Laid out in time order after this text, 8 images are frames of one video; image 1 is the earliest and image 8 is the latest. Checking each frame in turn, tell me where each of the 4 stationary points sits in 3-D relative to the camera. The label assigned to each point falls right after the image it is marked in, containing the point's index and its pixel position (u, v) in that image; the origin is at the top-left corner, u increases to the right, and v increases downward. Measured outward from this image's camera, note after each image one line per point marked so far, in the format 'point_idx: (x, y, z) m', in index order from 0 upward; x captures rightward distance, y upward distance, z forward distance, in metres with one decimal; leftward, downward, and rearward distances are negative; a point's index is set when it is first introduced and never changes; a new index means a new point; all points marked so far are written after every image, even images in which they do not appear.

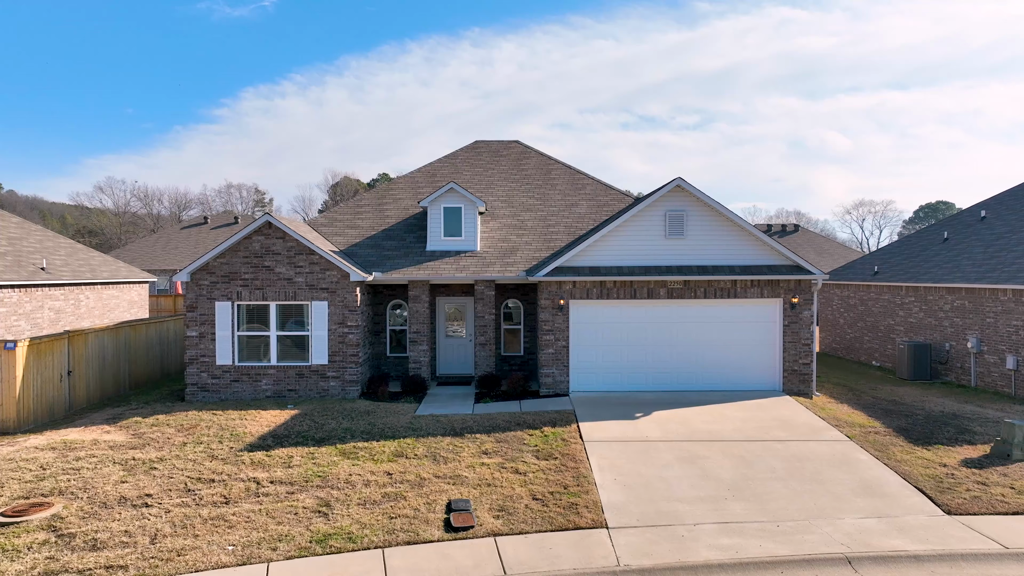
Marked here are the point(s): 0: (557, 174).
0: (+1.2, +3.0, +18.5) m
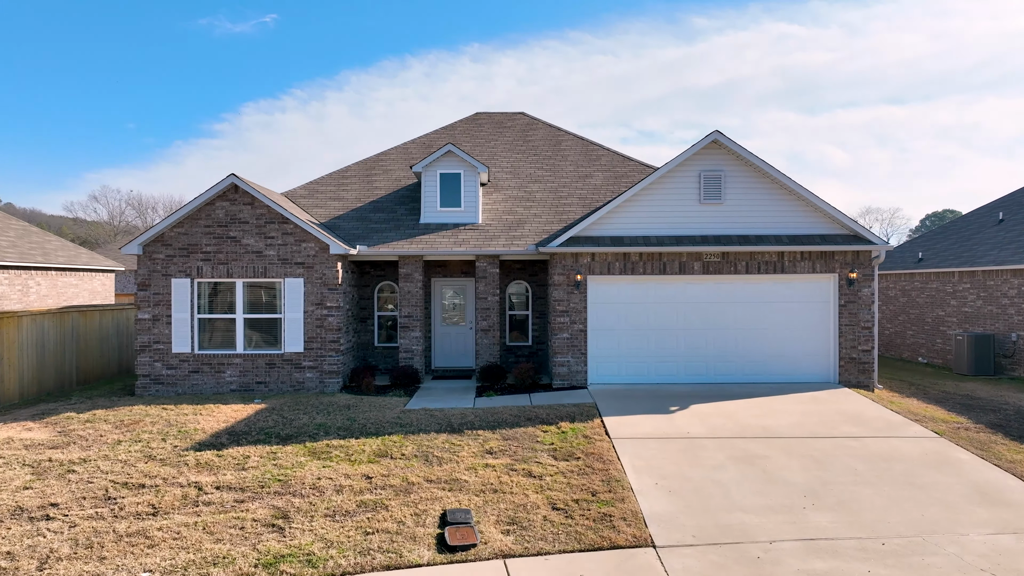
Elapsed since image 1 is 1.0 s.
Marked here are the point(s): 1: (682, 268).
0: (+1.3, +3.4, +16.5) m
1: (+2.9, +0.3, +11.8) m
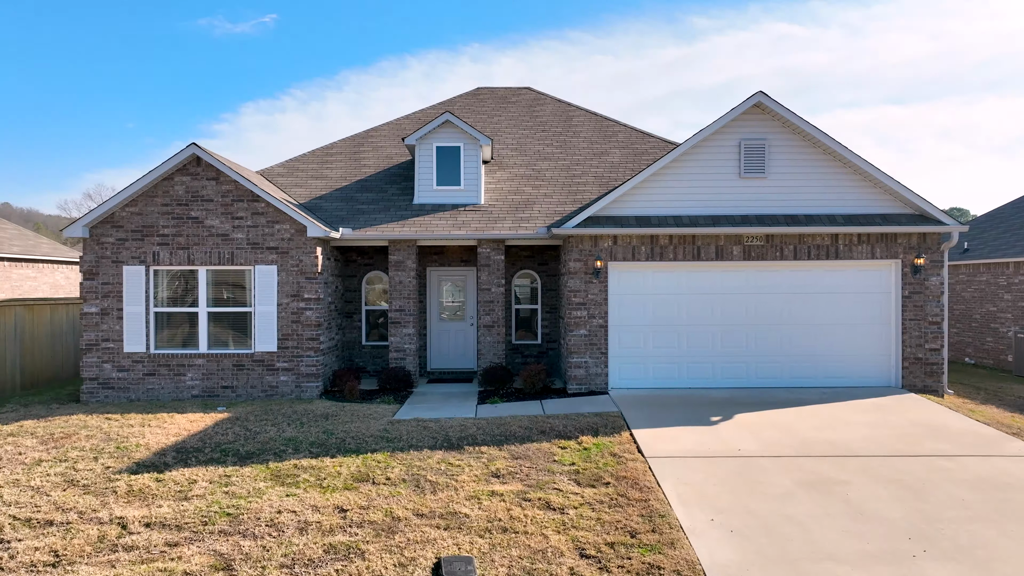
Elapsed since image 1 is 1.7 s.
0: (+1.5, +3.6, +14.8) m
1: (+3.0, +0.5, +10.1) m
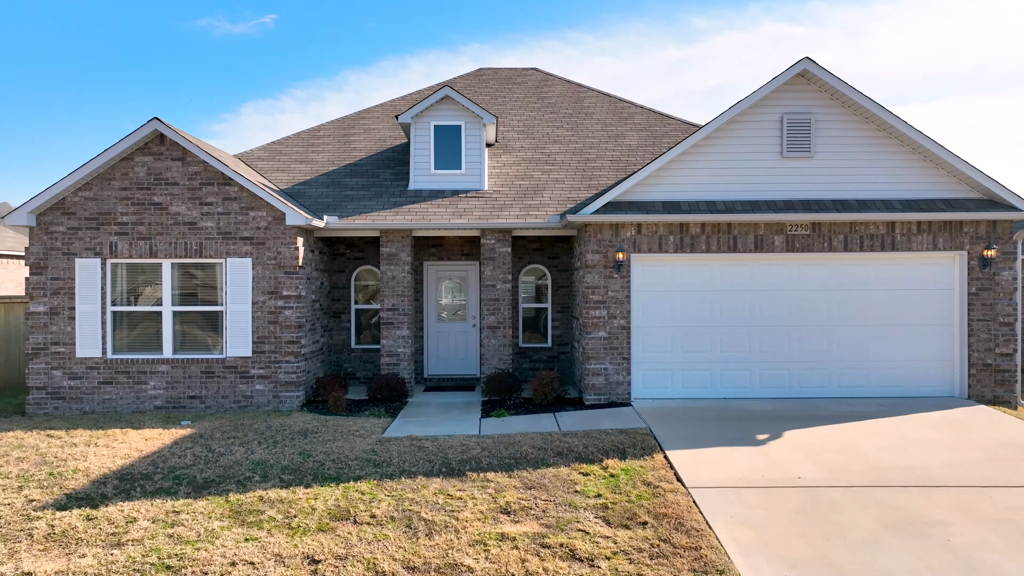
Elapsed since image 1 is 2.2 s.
0: (+1.6, +3.6, +13.5) m
1: (+3.1, +0.6, +8.8) m
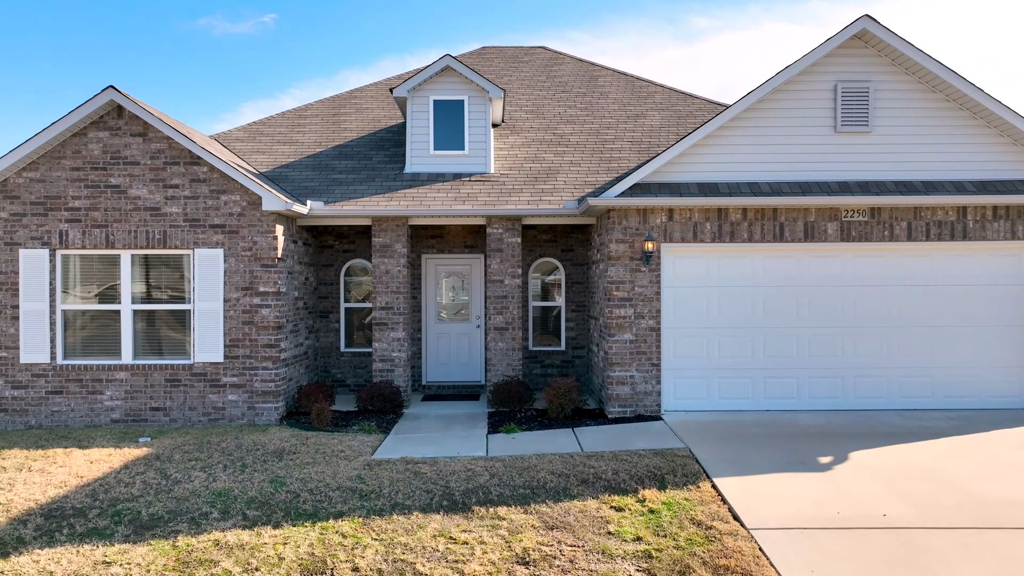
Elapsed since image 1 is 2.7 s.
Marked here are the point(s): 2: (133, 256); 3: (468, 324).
0: (+1.7, +3.7, +12.3) m
1: (+3.3, +0.6, +7.6) m
2: (-4.4, +0.4, +8.0) m
3: (-0.6, -0.5, +9.8) m
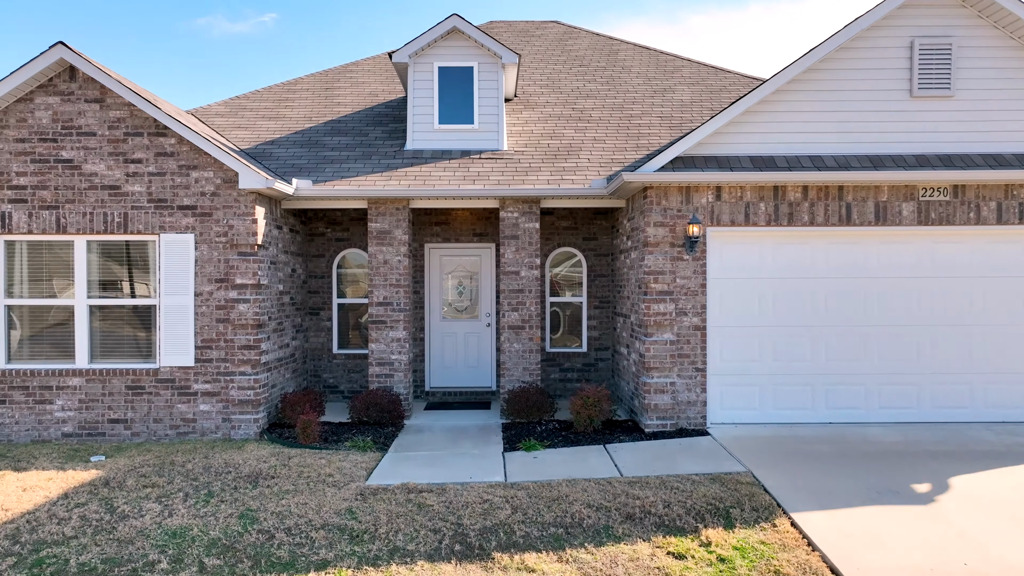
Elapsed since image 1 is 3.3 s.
0: (+1.9, +3.7, +11.1) m
1: (+3.5, +0.7, +6.5) m
2: (-4.2, +0.5, +6.9) m
3: (-0.4, -0.4, +8.6) m
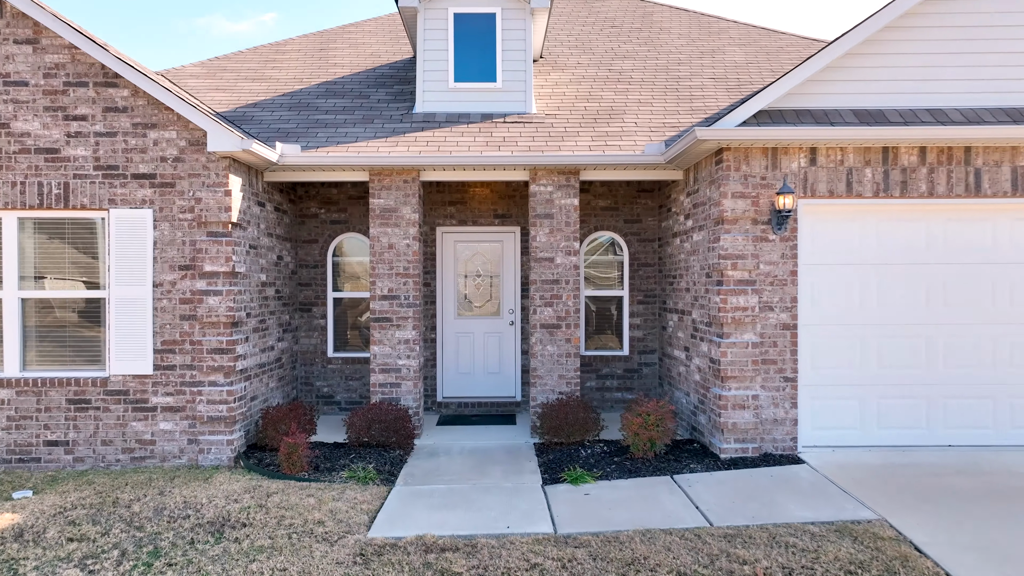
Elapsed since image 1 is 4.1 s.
0: (+2.2, +3.8, +9.8) m
1: (+3.7, +0.8, +5.1) m
2: (-3.9, +0.5, +5.5) m
3: (-0.1, -0.3, +7.3) m
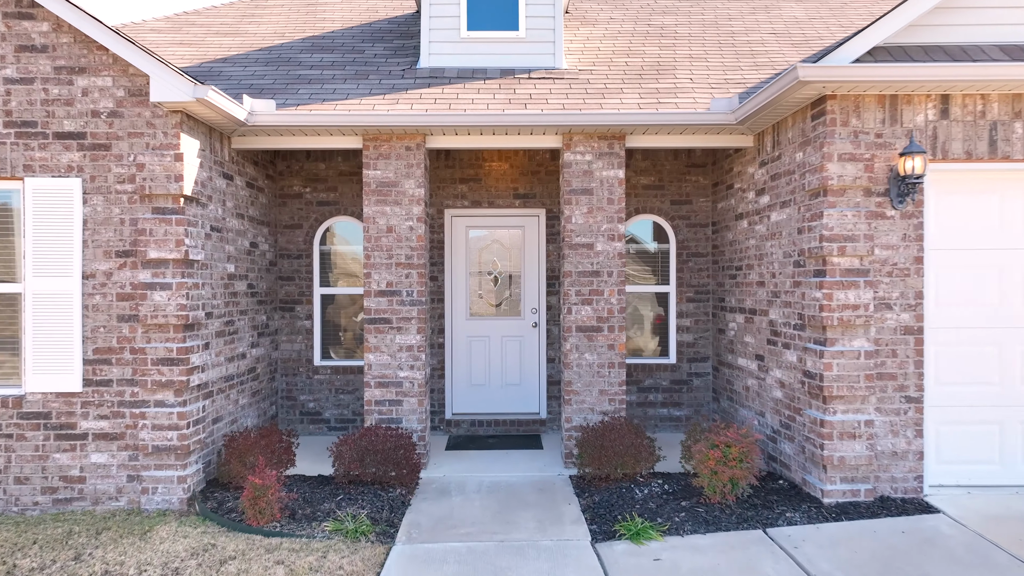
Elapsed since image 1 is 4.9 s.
0: (+2.4, +3.9, +8.6) m
1: (+4.0, +0.8, +3.9) m
2: (-3.7, +0.6, +4.3) m
3: (+0.1, -0.3, +6.1) m
